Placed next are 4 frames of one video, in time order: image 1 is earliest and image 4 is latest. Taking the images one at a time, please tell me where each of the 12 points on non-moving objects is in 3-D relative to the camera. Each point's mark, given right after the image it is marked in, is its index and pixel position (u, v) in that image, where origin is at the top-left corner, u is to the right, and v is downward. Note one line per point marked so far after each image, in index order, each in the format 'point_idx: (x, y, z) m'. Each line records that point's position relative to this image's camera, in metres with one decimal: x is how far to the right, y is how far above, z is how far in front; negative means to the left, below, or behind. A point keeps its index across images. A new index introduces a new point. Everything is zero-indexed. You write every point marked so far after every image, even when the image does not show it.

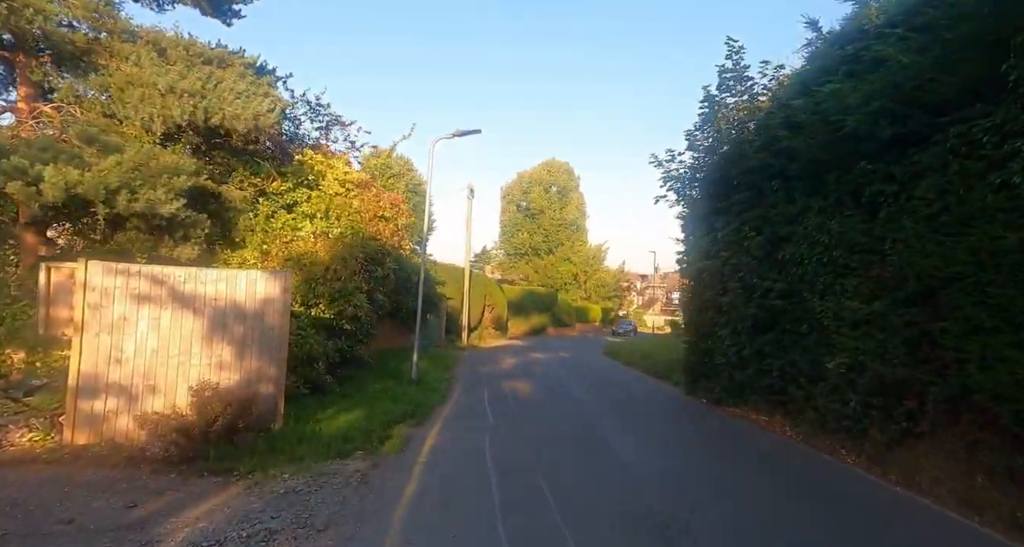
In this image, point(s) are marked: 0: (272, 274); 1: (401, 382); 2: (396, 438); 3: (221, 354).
0: (-3.3, 0.0, +7.9) m
1: (-2.7, -2.6, +13.8) m
2: (-1.8, -2.5, +8.8) m
3: (-3.8, -1.1, +7.5) m
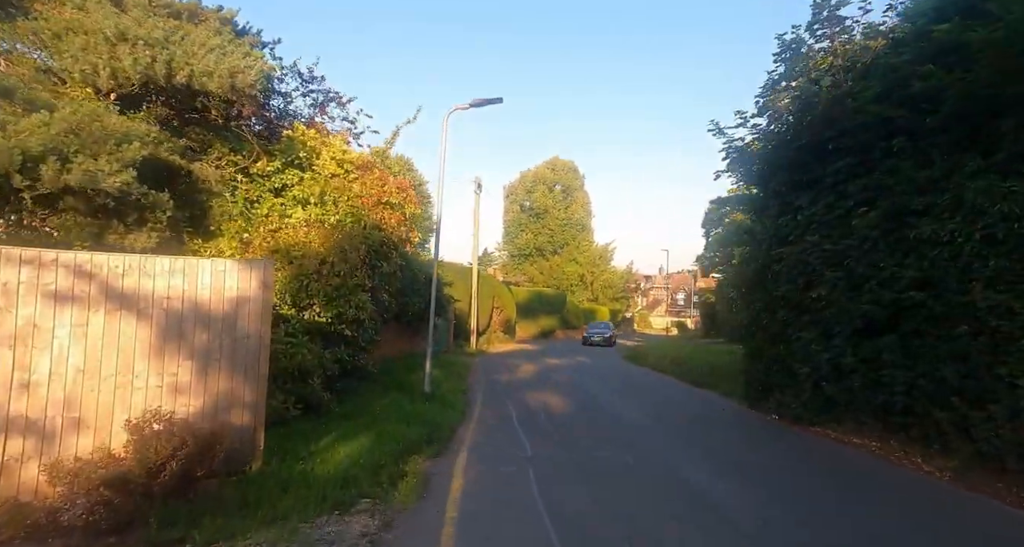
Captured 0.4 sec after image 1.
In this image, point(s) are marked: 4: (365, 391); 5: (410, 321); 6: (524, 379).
0: (-2.7, +0.1, +6.0) m
1: (-2.1, -2.5, +11.8) m
2: (-1.2, -2.4, +6.9) m
3: (-3.3, -1.0, +5.6) m
4: (-3.0, -2.5, +11.8) m
5: (-3.5, -1.6, +19.4) m
6: (+0.4, -3.3, +18.0) m
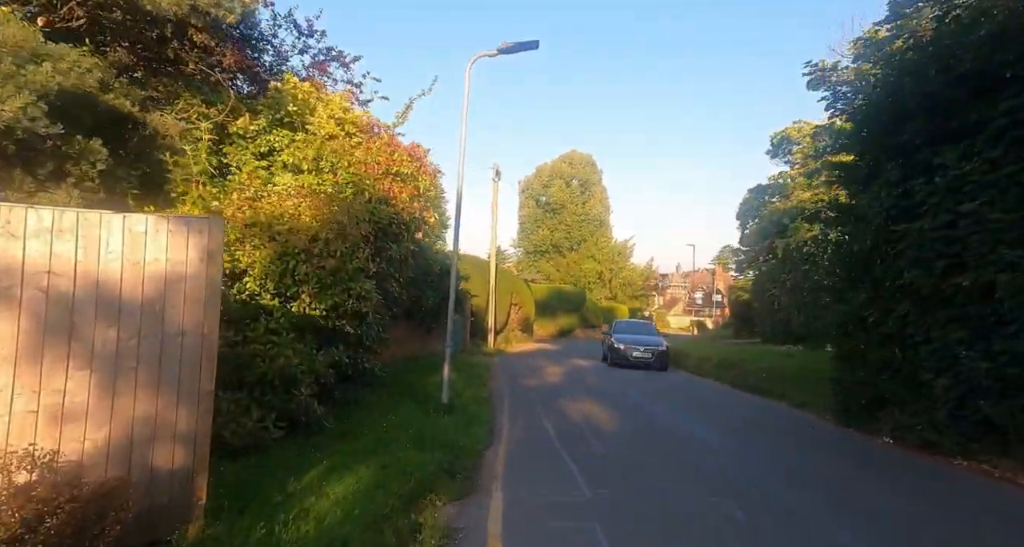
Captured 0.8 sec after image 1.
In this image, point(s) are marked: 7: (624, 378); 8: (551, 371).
0: (-2.2, +0.3, +3.9) m
1: (-1.5, -2.3, +9.7) m
2: (-0.7, -2.2, +4.8) m
3: (-2.8, -0.7, +3.6) m
4: (-2.4, -2.2, +9.8) m
5: (-2.7, -1.3, +17.4) m
6: (+1.2, -3.0, +15.9) m
7: (+3.4, -3.2, +17.3) m
8: (+1.4, -3.3, +19.4) m
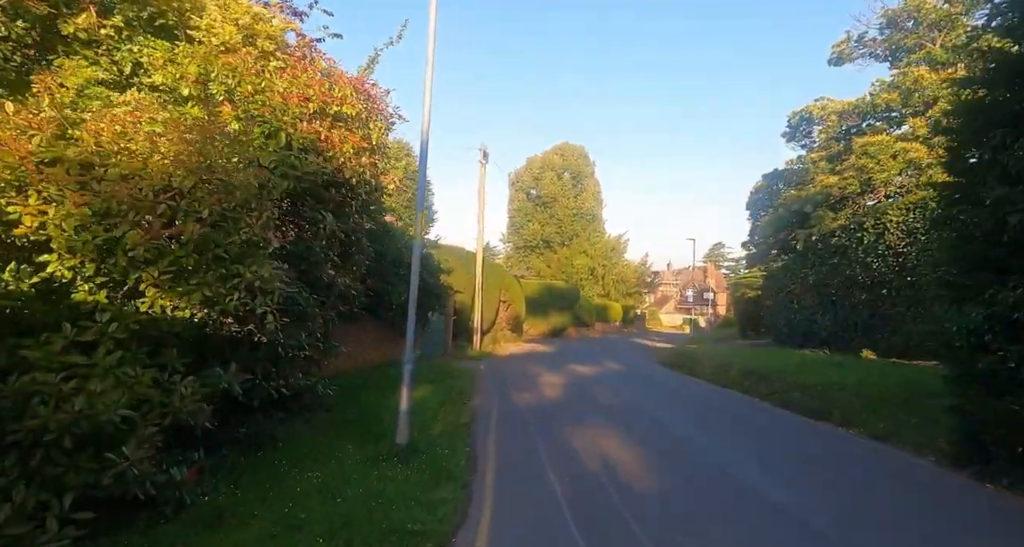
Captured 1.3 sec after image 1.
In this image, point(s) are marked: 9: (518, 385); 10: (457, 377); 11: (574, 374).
0: (-2.3, +0.5, +1.0) m
1: (-1.6, -2.1, +6.8) m
2: (-0.8, -2.0, +1.9) m
3: (-2.8, -0.6, +0.6) m
4: (-2.5, -2.0, +6.8) m
5: (-3.0, -1.1, +14.5) m
6: (+0.9, -2.8, +13.0) m
7: (+3.1, -3.0, +14.4) m
8: (+1.0, -3.1, +16.5) m
9: (+0.2, -3.0, +15.5) m
10: (-1.4, -2.7, +14.9) m
11: (+1.9, -3.1, +17.7) m
